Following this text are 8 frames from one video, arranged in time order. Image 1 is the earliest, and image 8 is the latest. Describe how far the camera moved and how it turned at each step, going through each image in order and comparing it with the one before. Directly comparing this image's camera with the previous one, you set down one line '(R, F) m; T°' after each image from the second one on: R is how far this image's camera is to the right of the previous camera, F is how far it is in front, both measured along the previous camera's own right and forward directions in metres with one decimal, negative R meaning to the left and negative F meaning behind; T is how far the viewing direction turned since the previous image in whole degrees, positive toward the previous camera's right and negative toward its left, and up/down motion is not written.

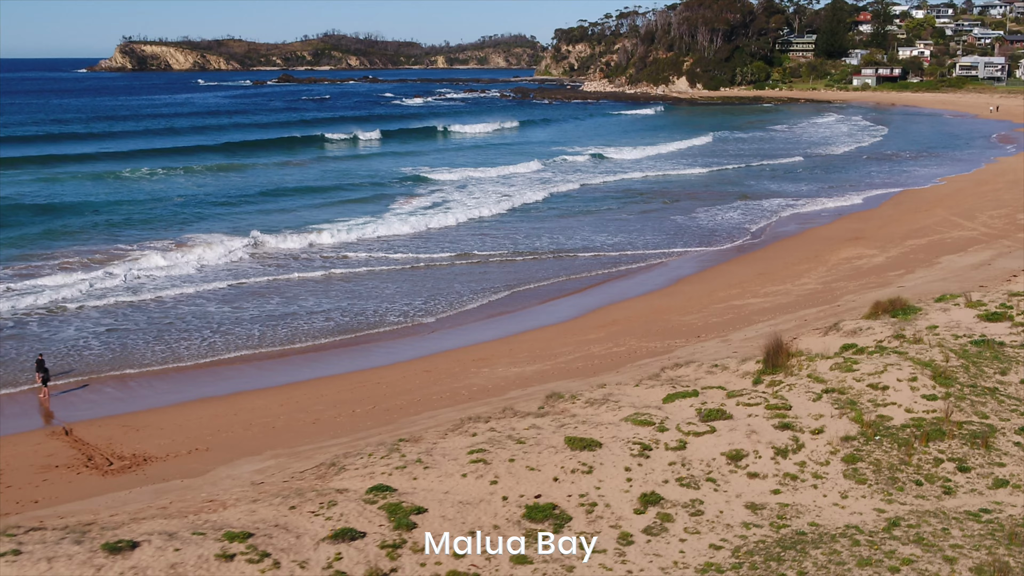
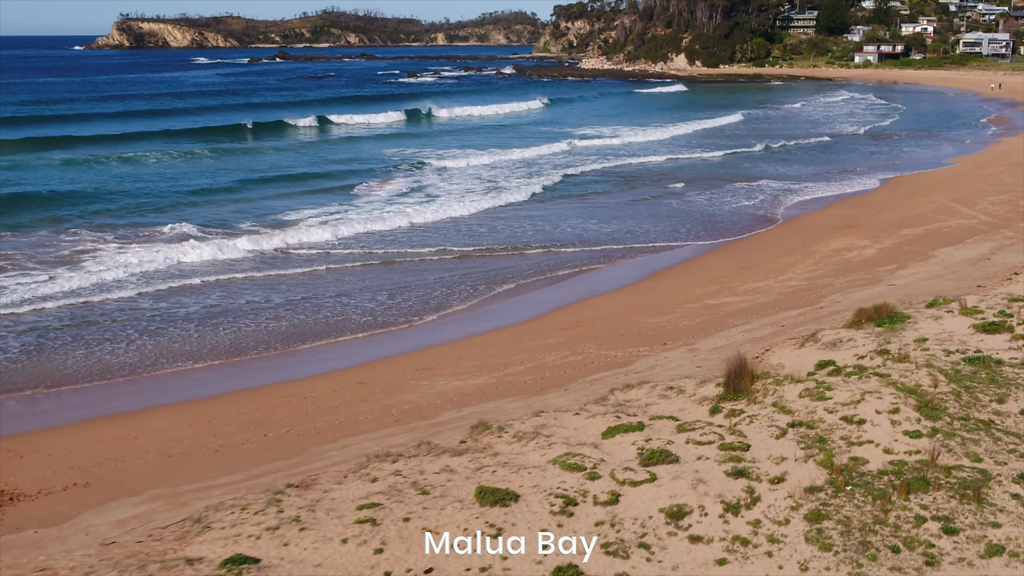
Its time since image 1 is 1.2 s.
(+0.5, +1.1) m; 0°
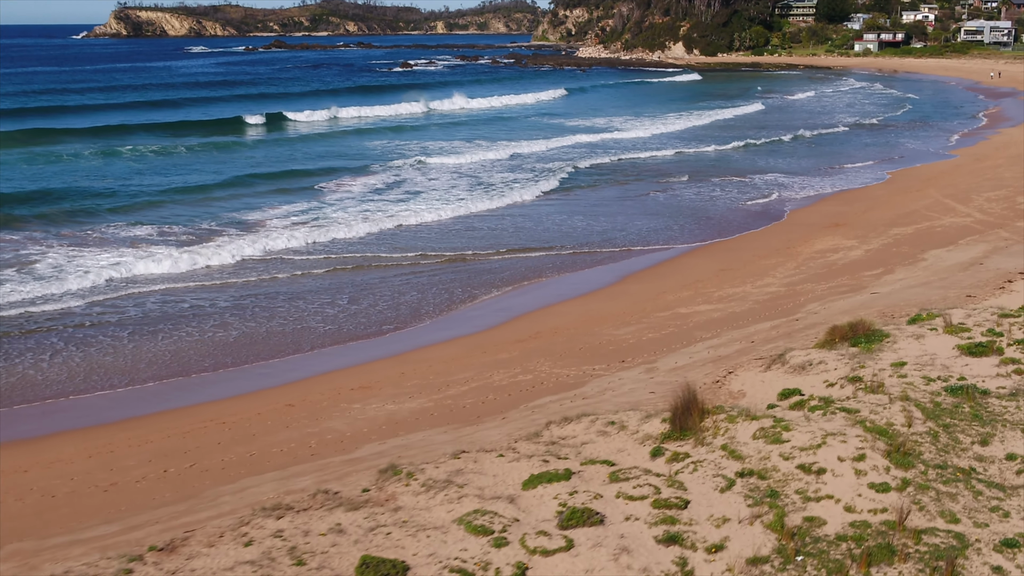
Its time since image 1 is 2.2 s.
(+0.5, +0.9) m; 0°
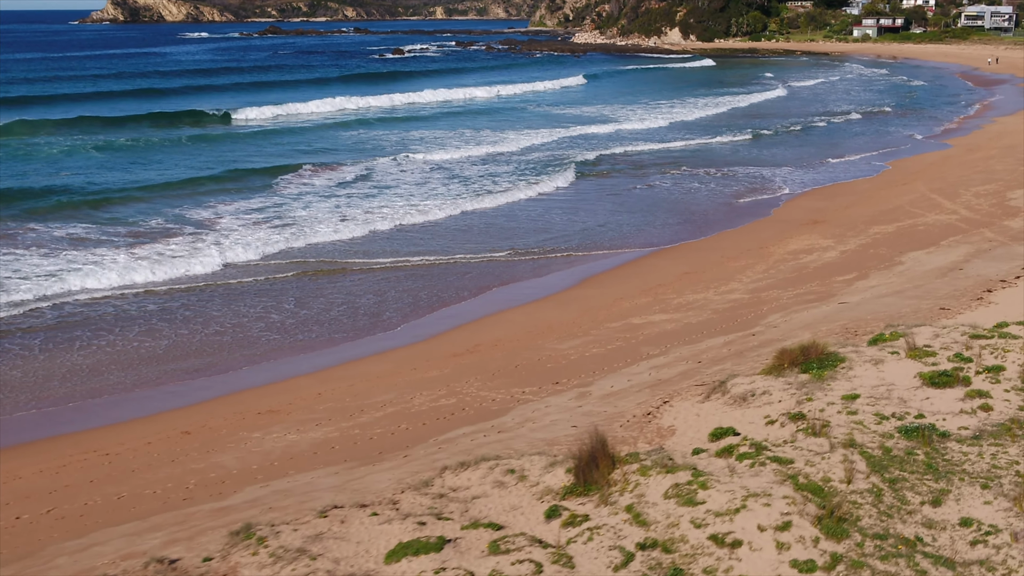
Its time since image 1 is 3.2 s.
(+0.6, +0.9) m; 0°
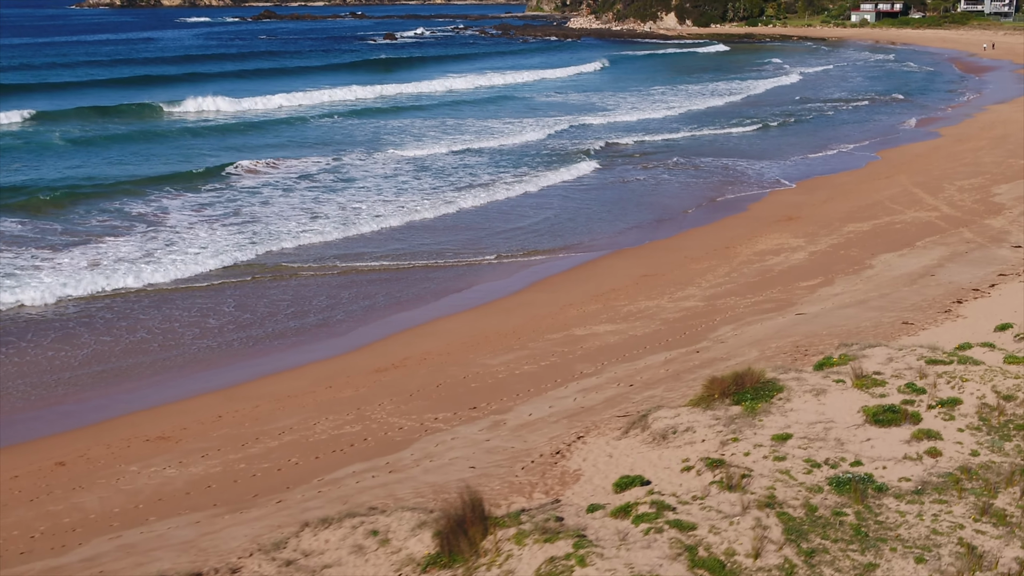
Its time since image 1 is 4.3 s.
(+0.6, +0.8) m; 0°
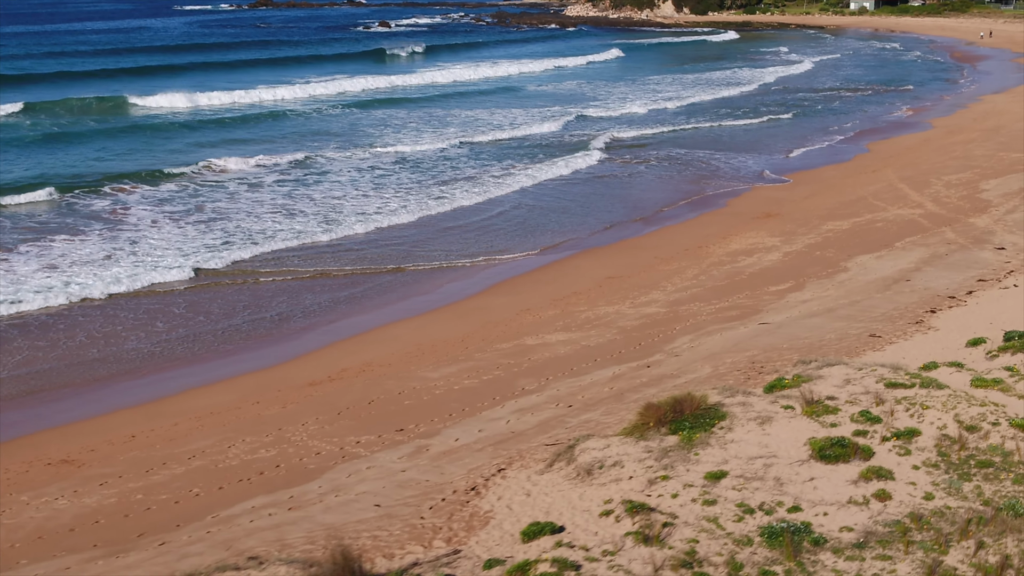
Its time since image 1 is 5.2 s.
(+0.4, +0.6) m; 0°
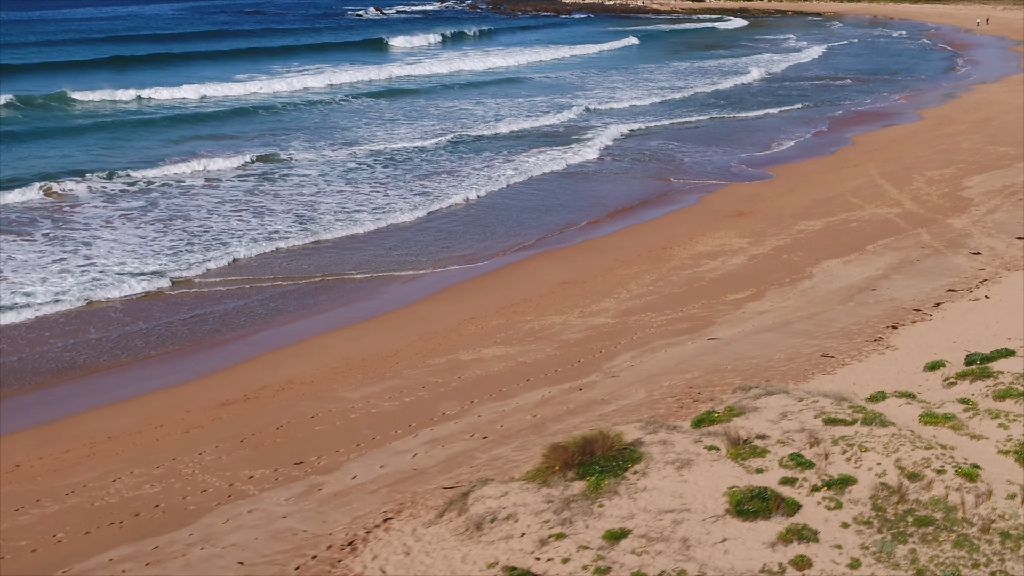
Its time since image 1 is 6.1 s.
(+0.5, +0.6) m; 0°
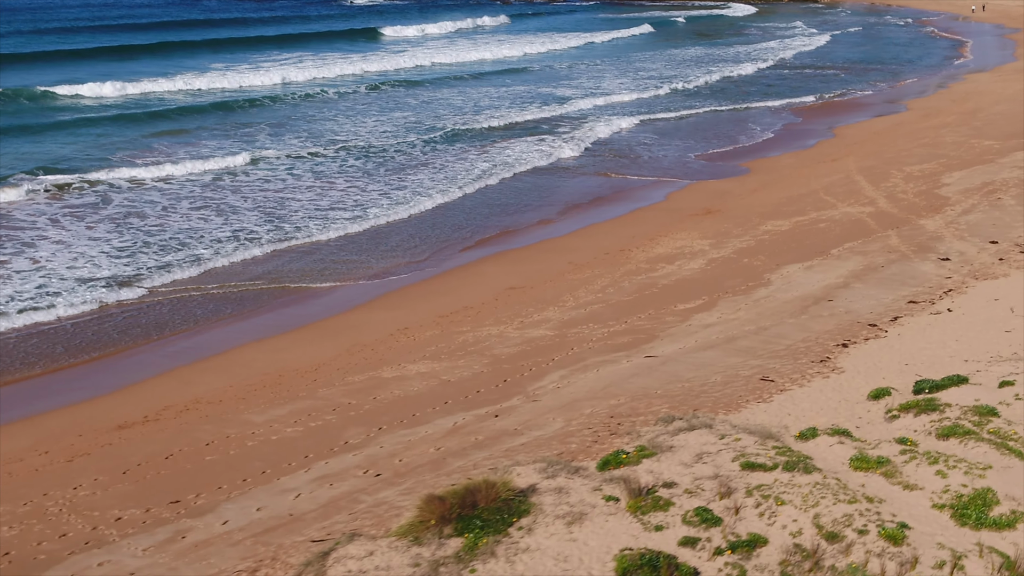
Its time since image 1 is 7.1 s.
(+0.5, +0.6) m; 0°
